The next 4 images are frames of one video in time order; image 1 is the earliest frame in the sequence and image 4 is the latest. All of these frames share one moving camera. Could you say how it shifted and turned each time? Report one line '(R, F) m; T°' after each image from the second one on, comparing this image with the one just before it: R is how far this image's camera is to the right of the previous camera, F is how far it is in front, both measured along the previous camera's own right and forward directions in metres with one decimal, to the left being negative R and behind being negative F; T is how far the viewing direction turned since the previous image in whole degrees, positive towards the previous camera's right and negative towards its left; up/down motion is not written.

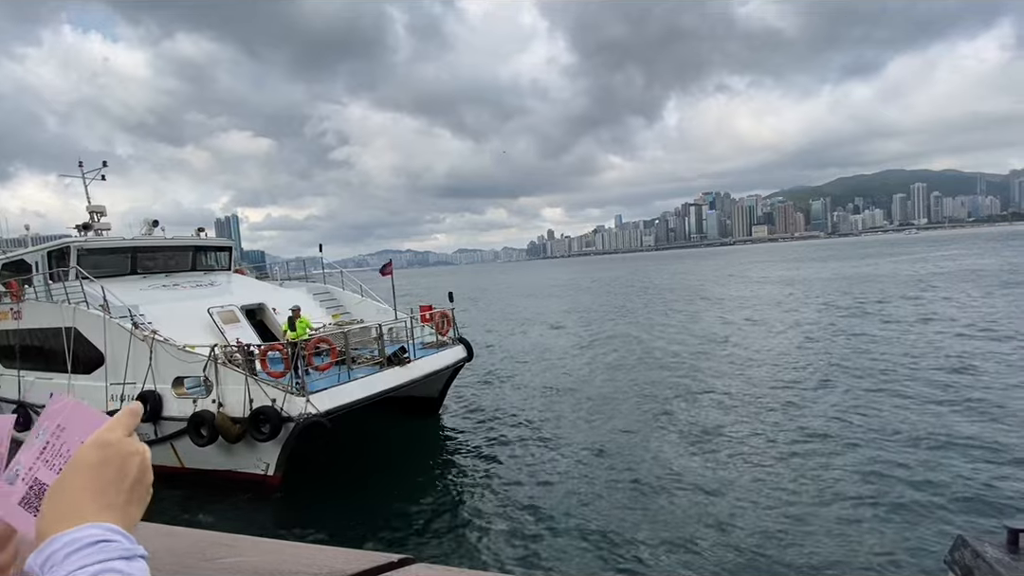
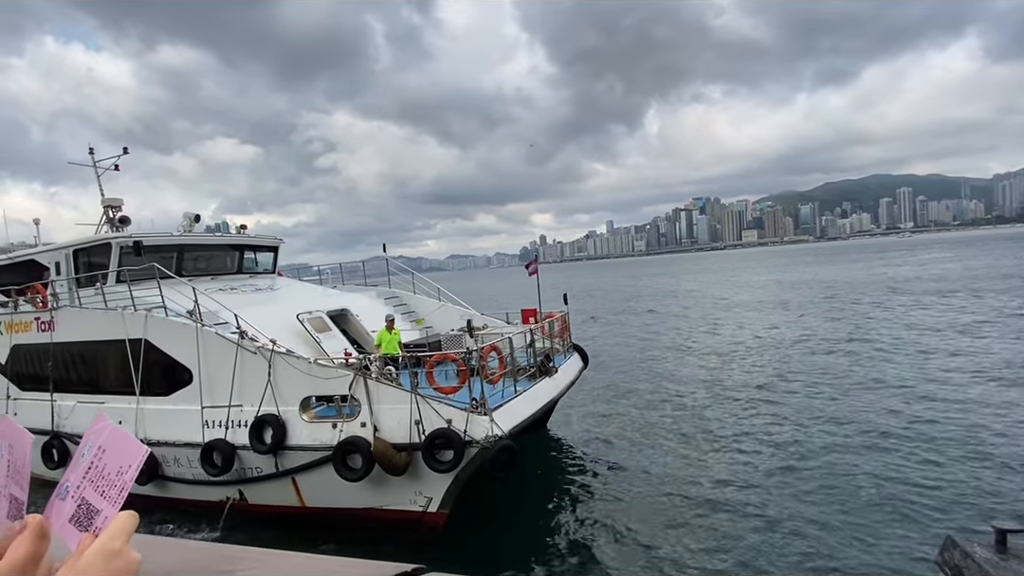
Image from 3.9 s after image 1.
(-1.0, +0.6) m; +1°
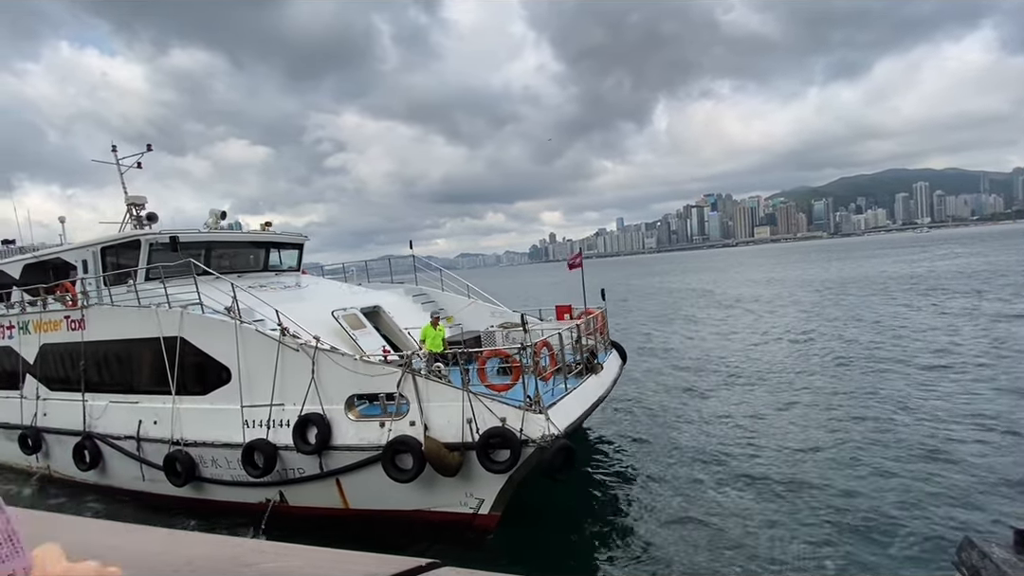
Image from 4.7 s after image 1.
(-0.2, +0.1) m; -1°
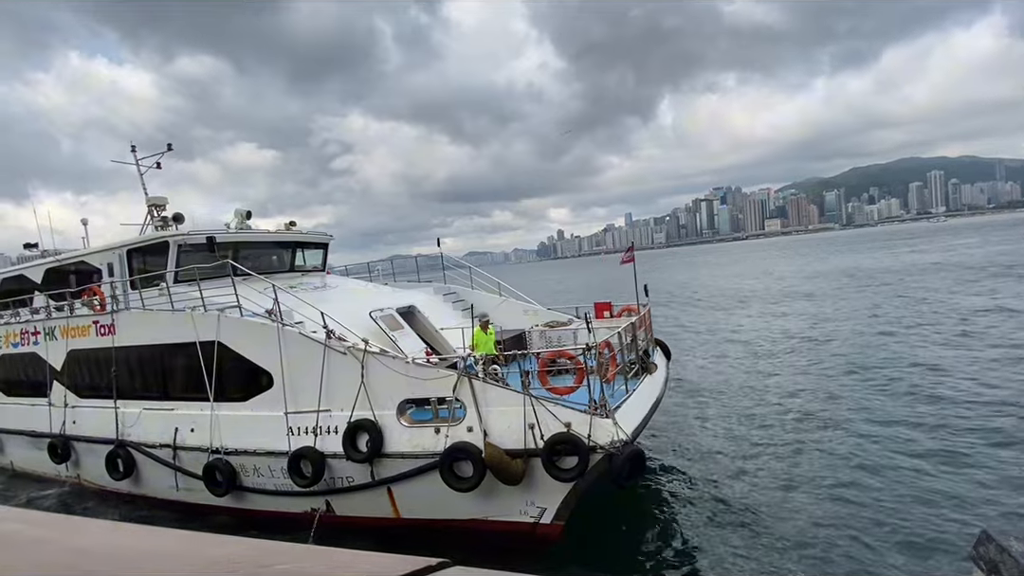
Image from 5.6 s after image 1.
(-0.2, +0.1) m; -1°
